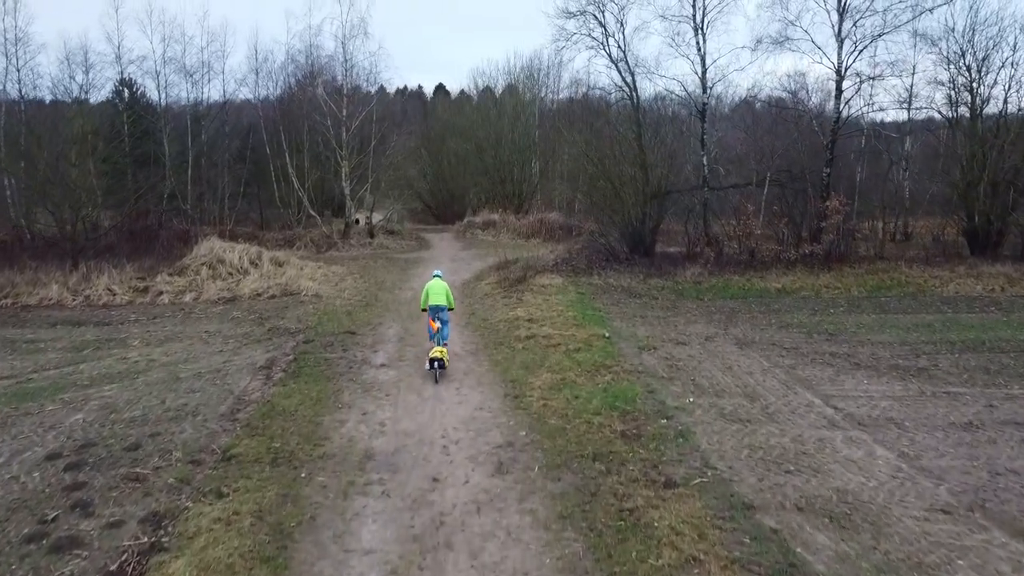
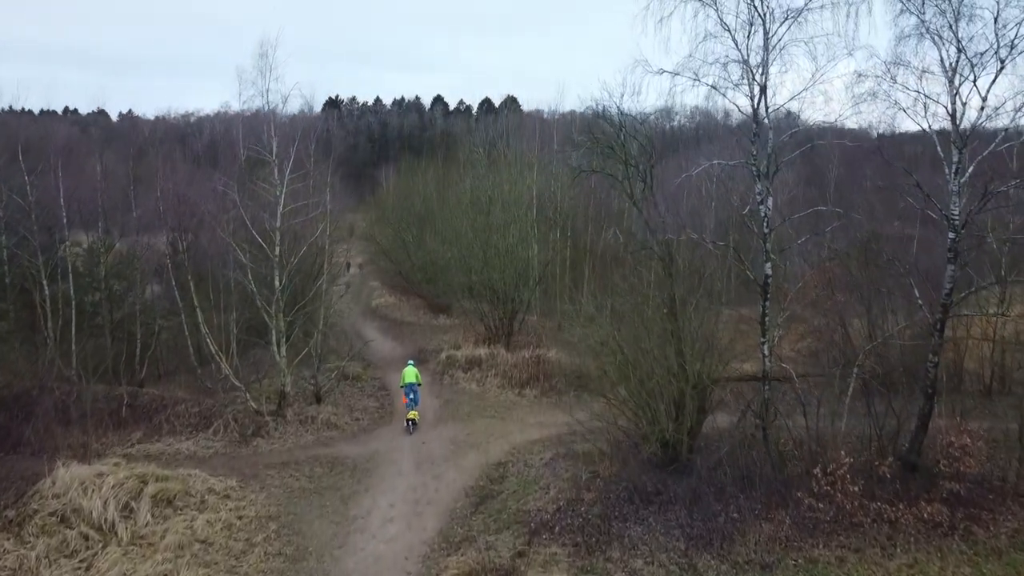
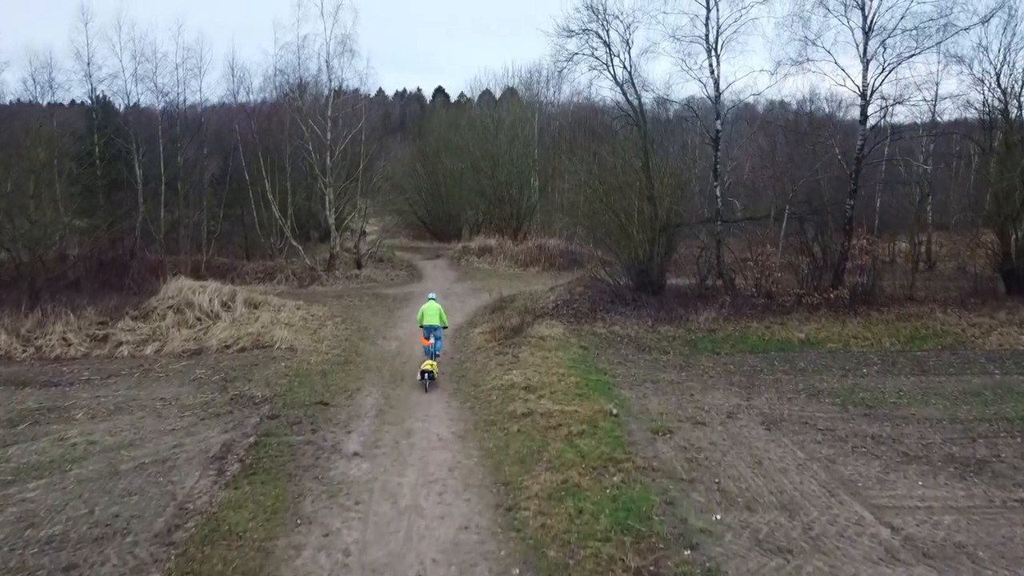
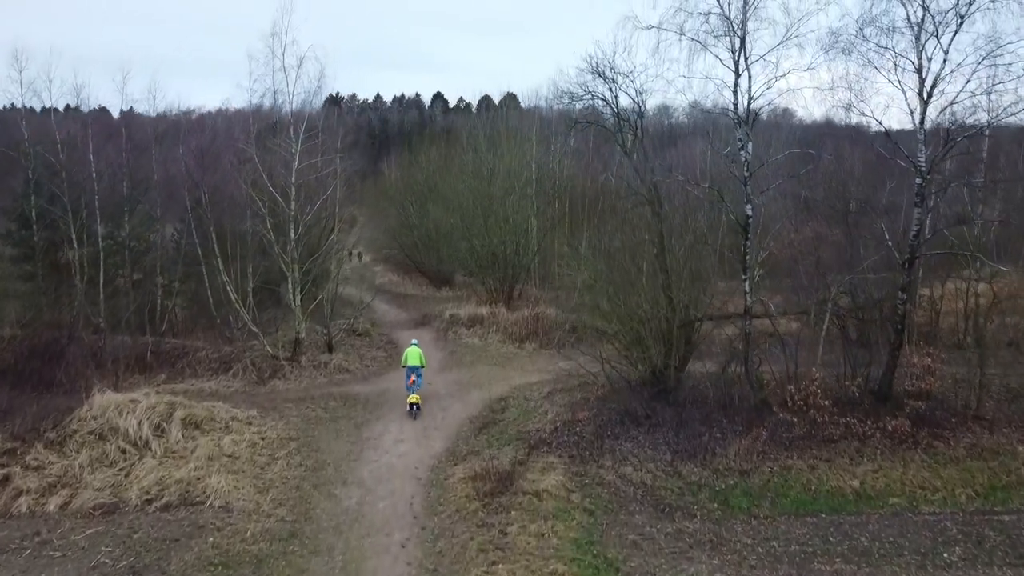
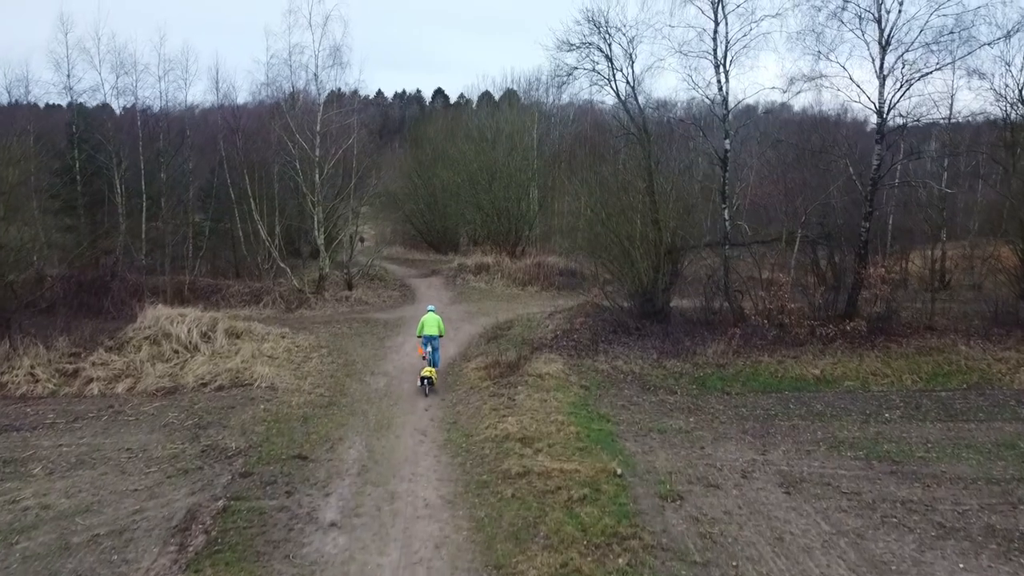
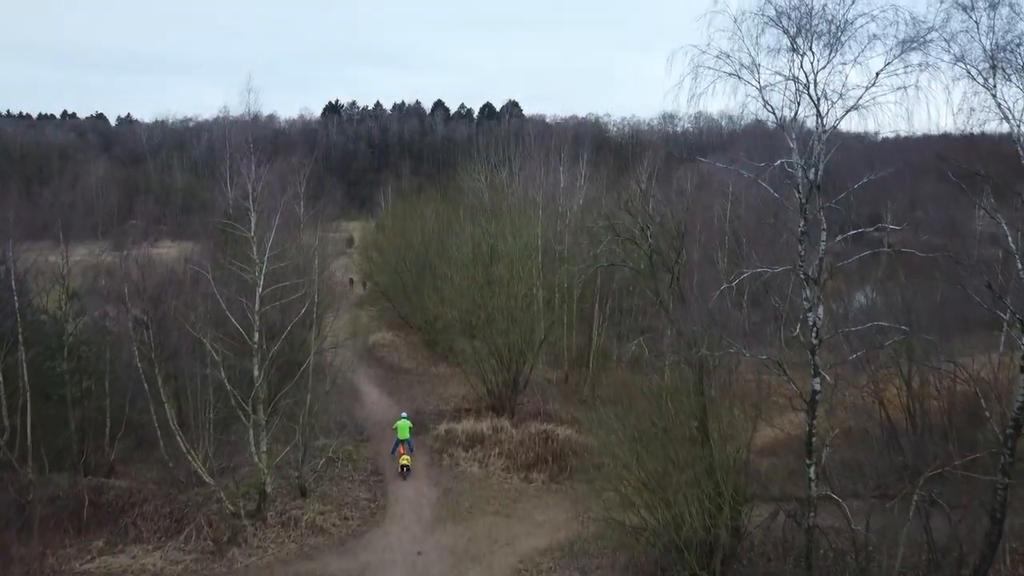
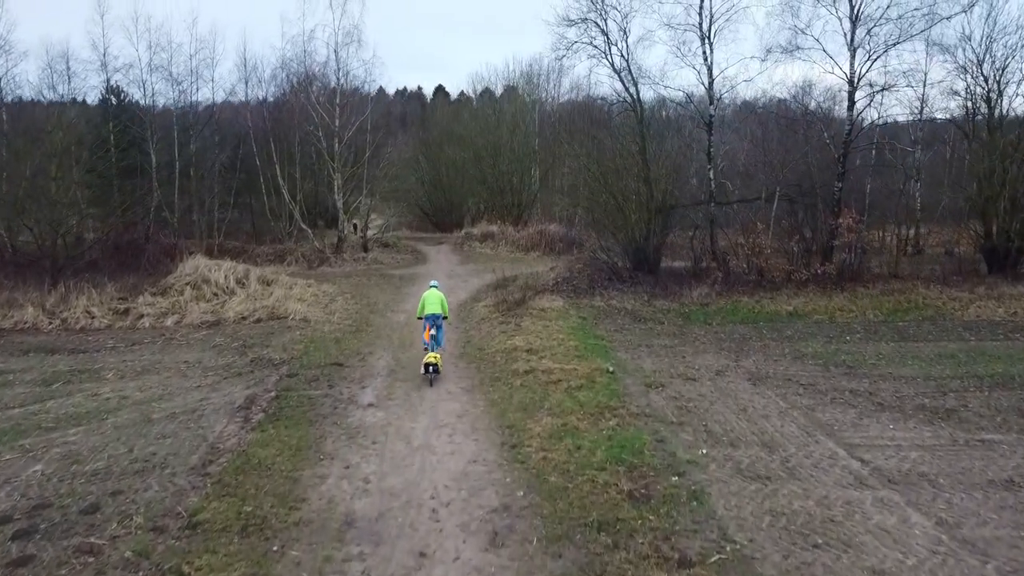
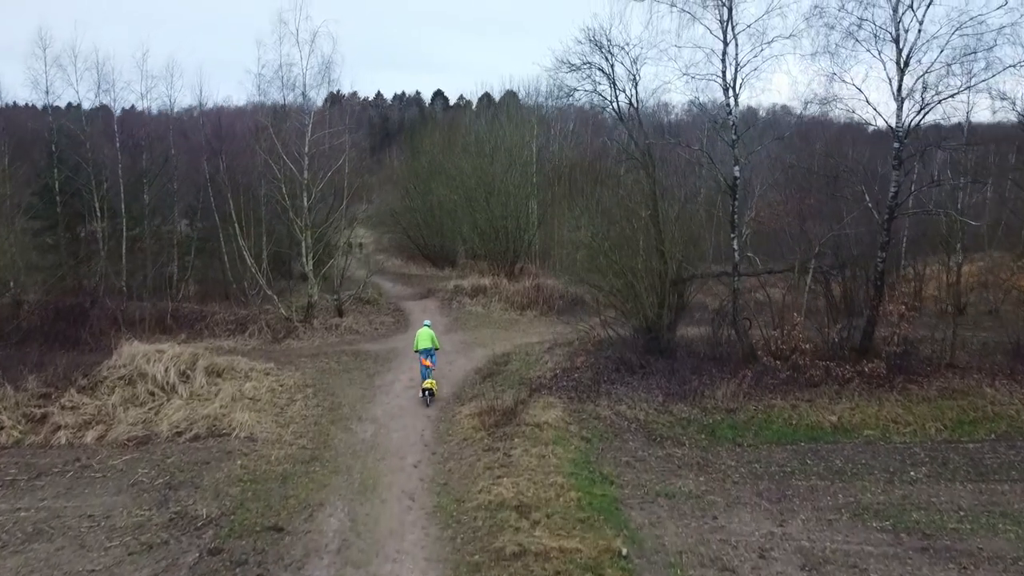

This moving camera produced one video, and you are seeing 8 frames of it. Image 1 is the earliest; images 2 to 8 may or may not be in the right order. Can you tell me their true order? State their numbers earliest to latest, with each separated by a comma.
7, 3, 5, 8, 4, 2, 6
